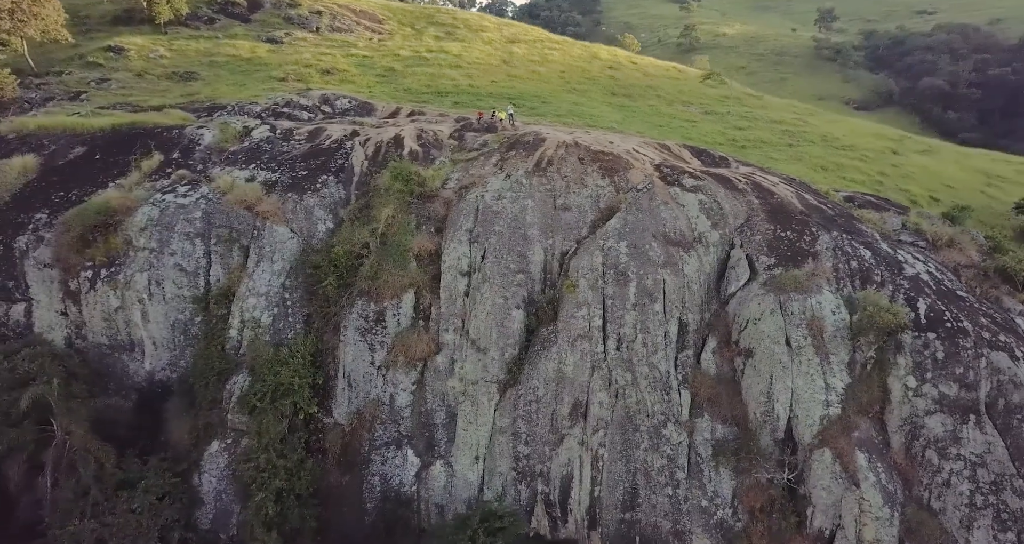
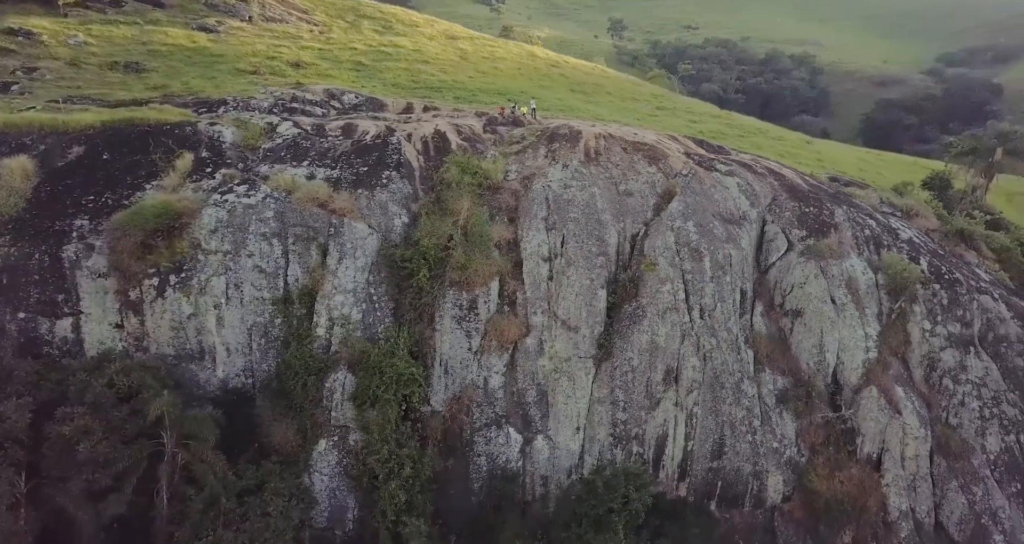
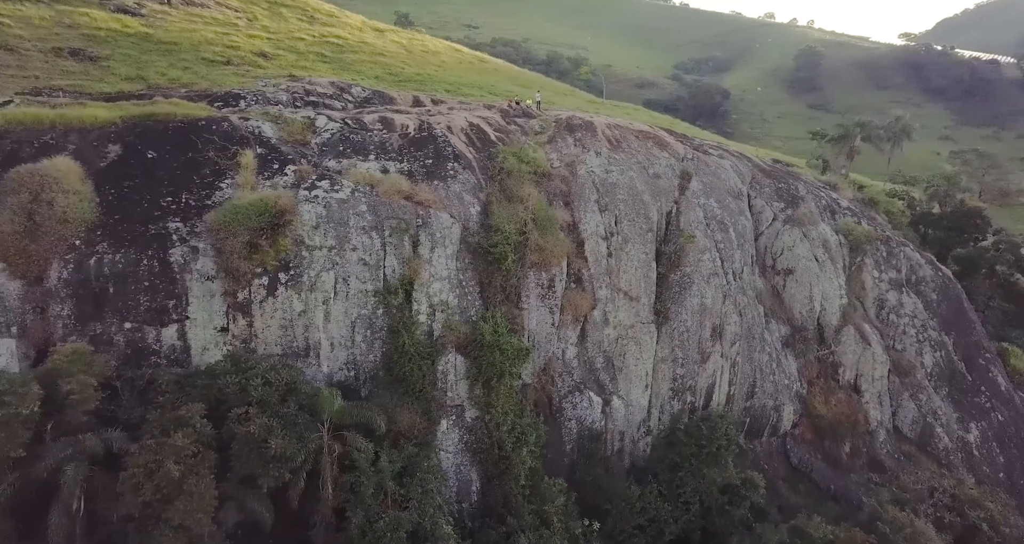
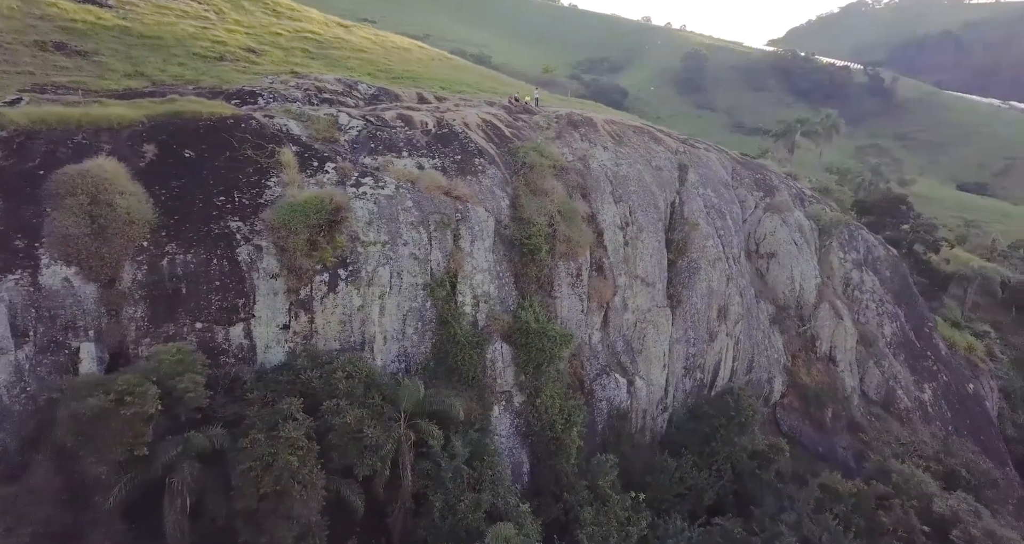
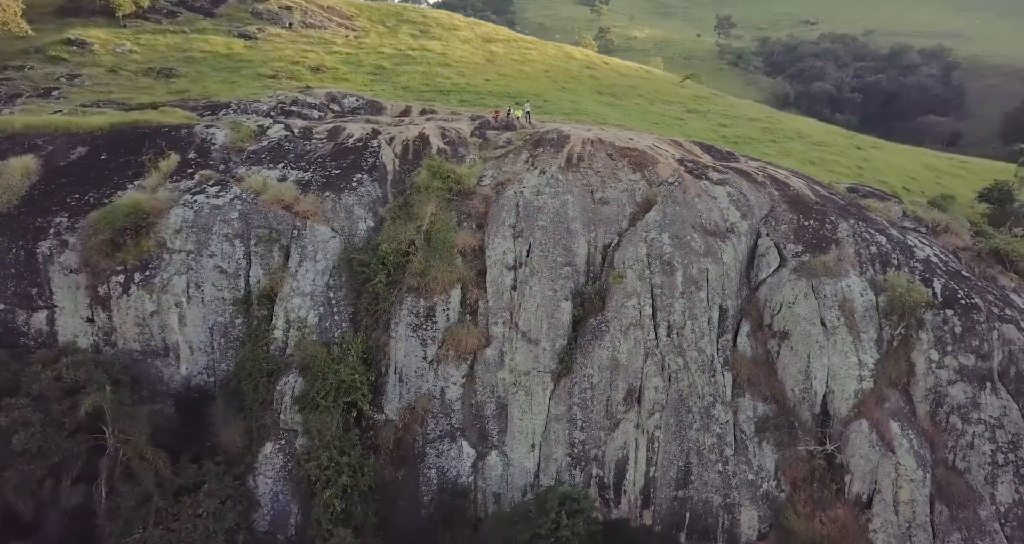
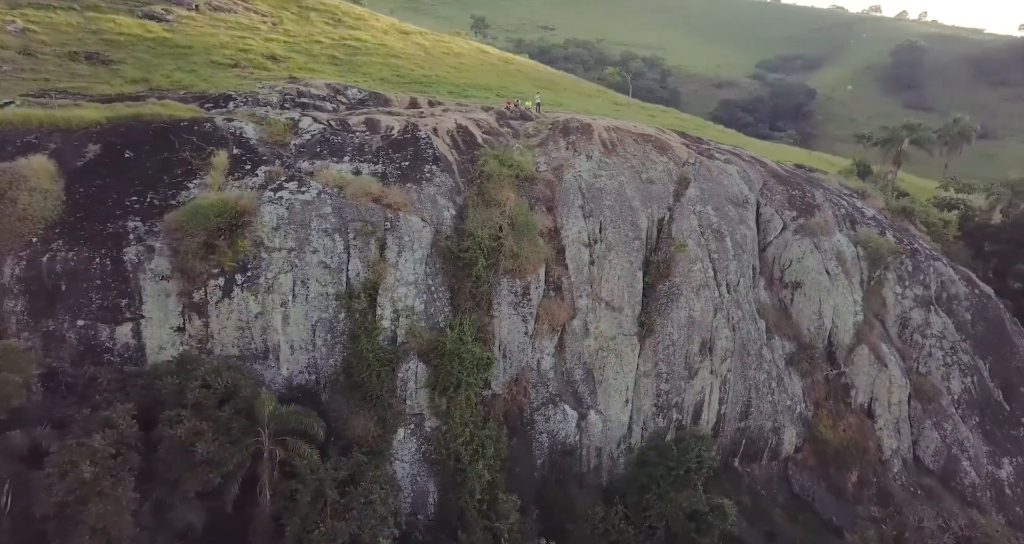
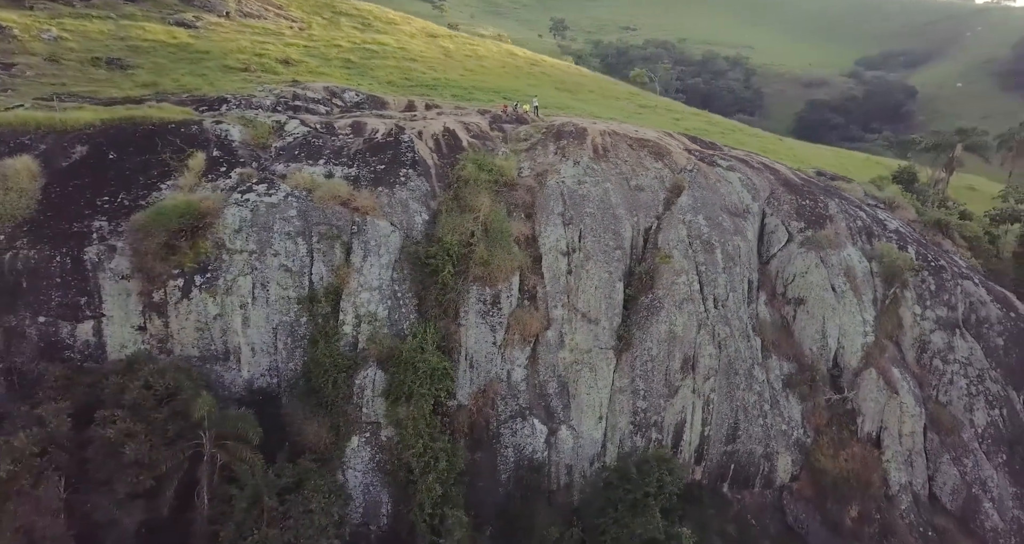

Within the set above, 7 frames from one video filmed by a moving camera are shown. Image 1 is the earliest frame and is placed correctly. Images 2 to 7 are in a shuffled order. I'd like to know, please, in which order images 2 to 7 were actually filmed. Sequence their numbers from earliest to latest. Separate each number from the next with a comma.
5, 2, 7, 6, 3, 4
